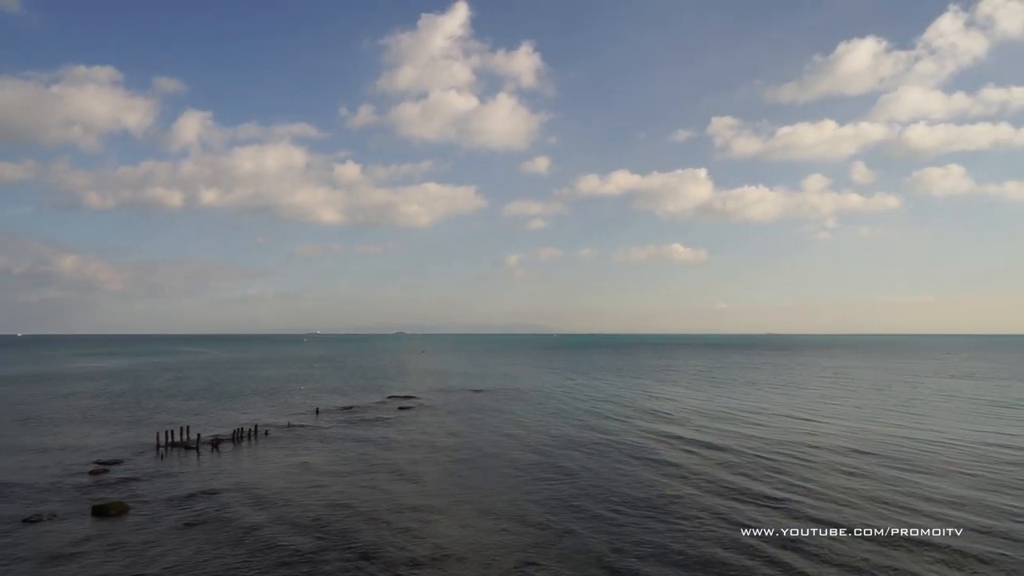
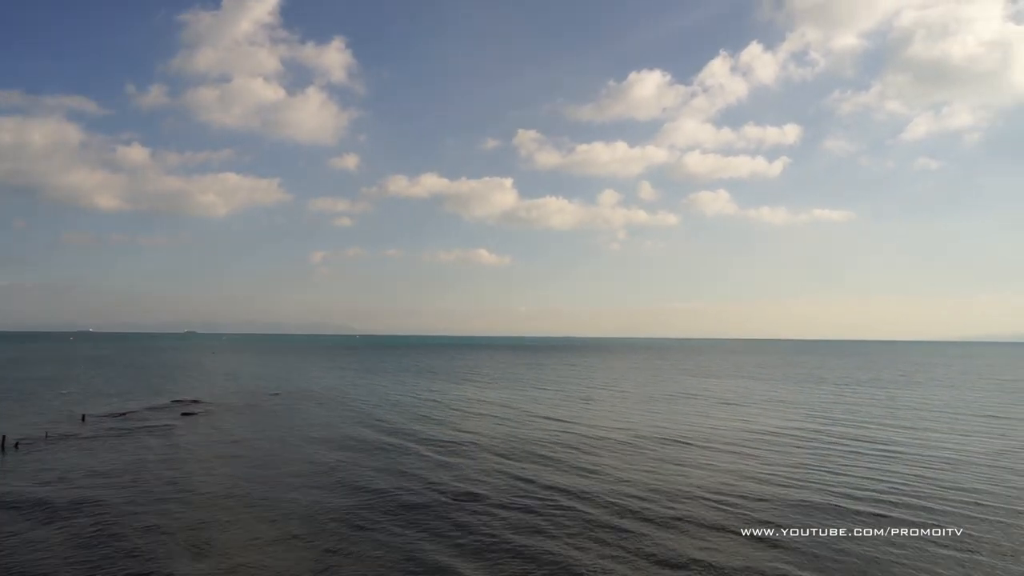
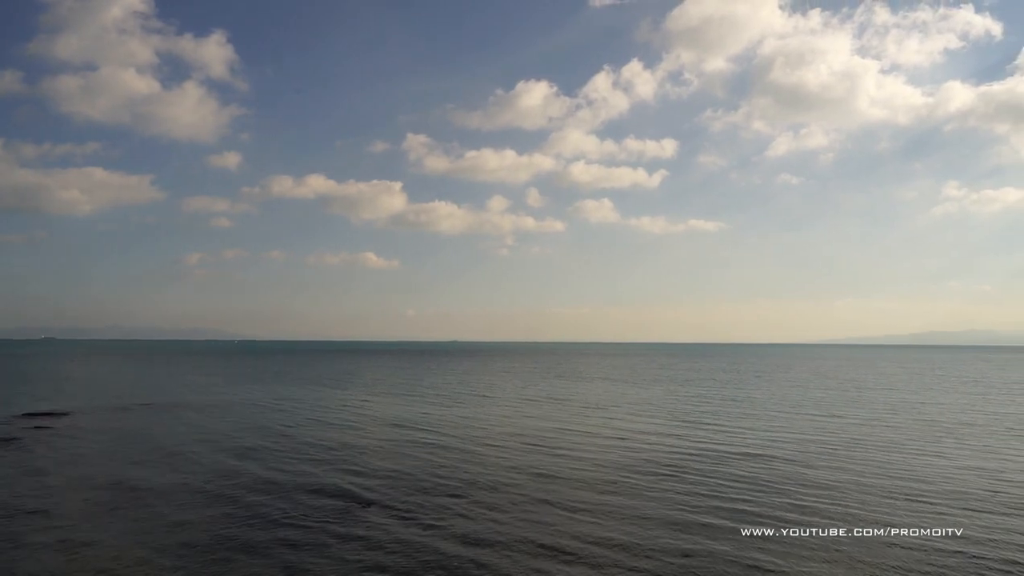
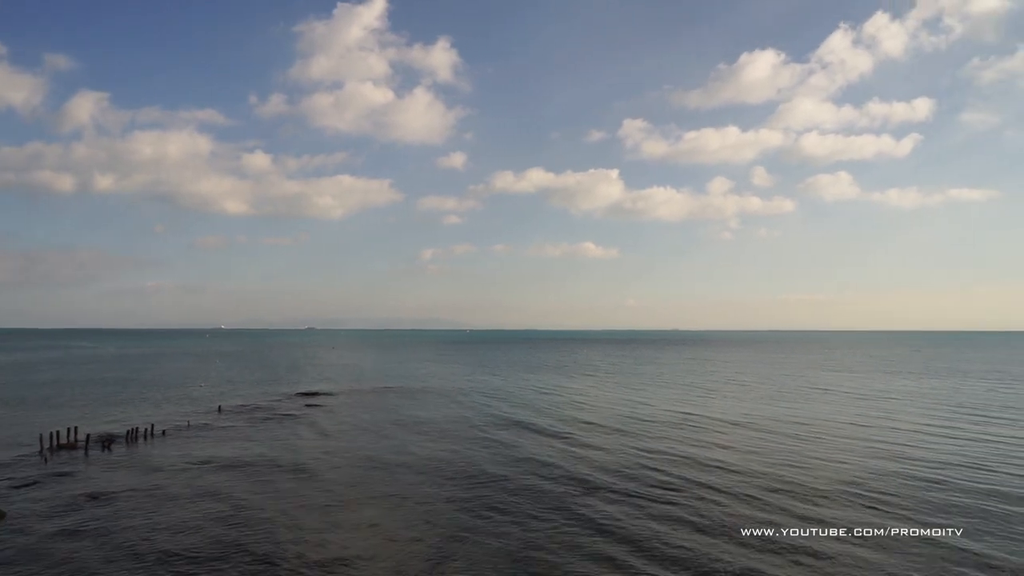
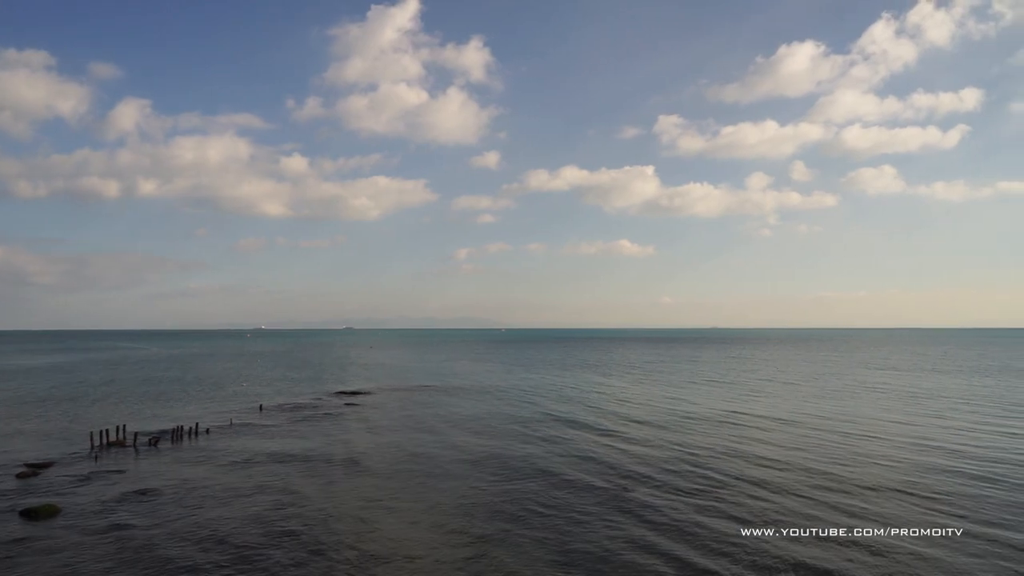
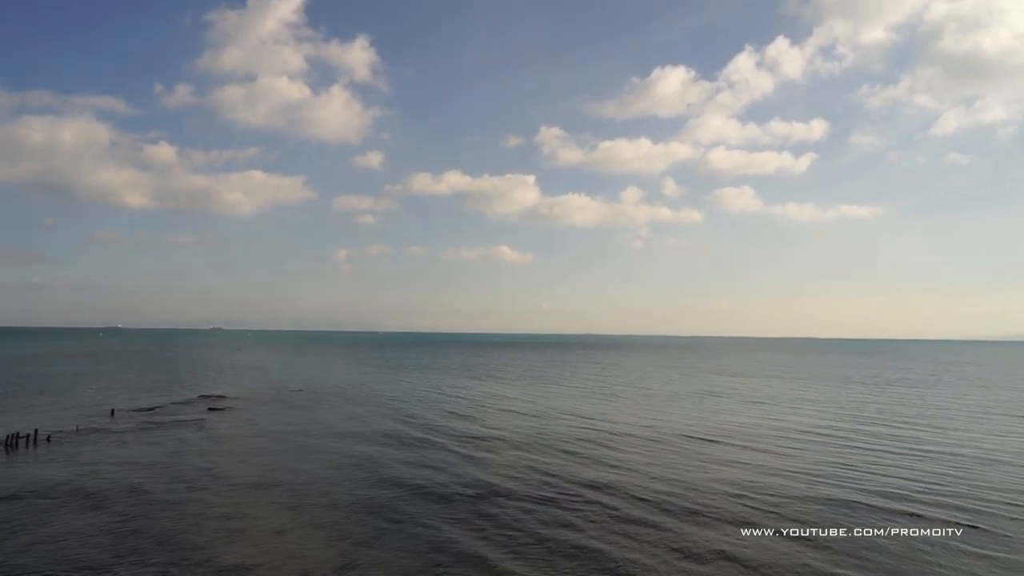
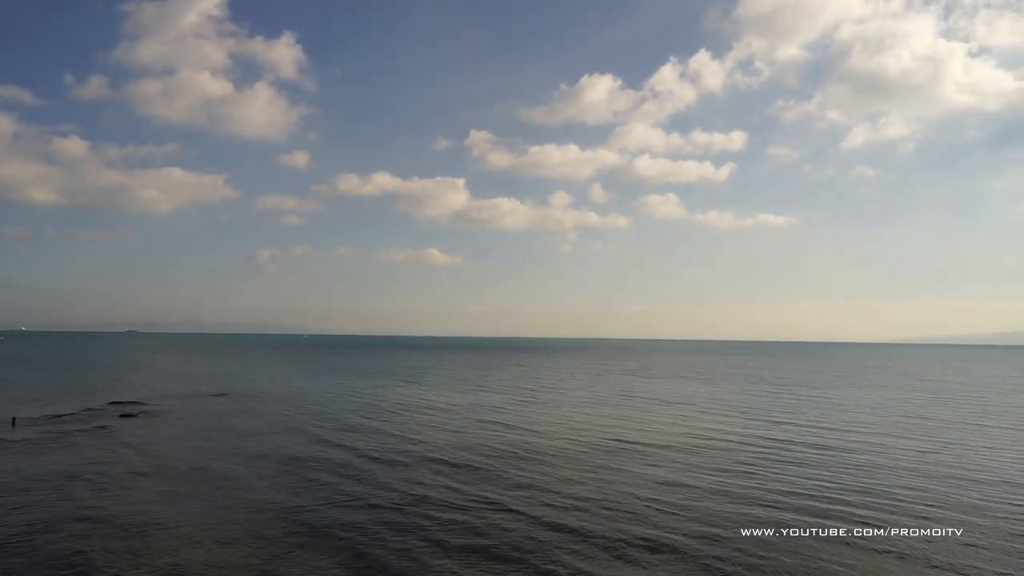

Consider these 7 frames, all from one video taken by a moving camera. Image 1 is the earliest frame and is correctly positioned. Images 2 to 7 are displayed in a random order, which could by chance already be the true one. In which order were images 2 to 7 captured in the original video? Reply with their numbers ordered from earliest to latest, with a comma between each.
5, 4, 6, 2, 7, 3
